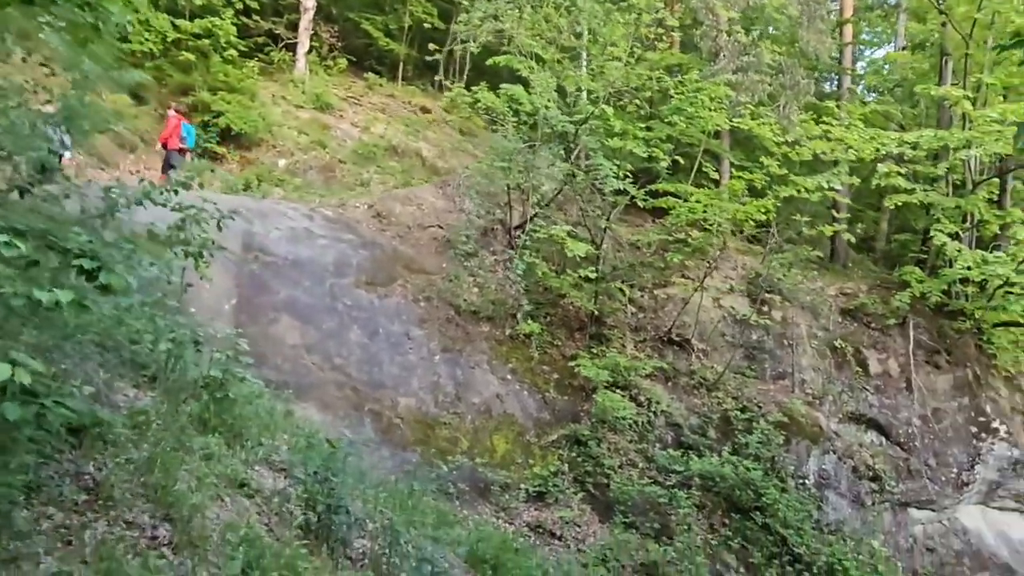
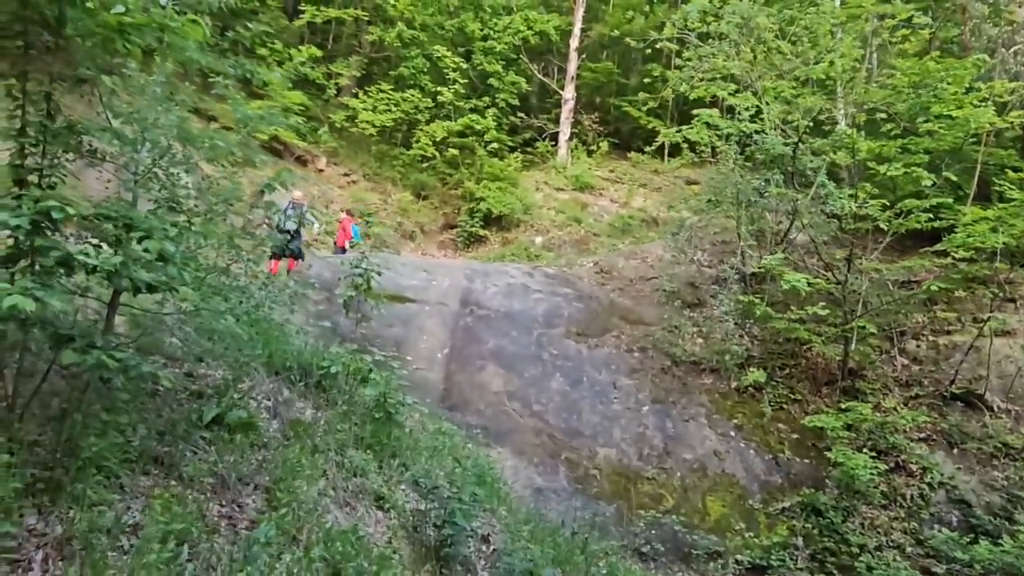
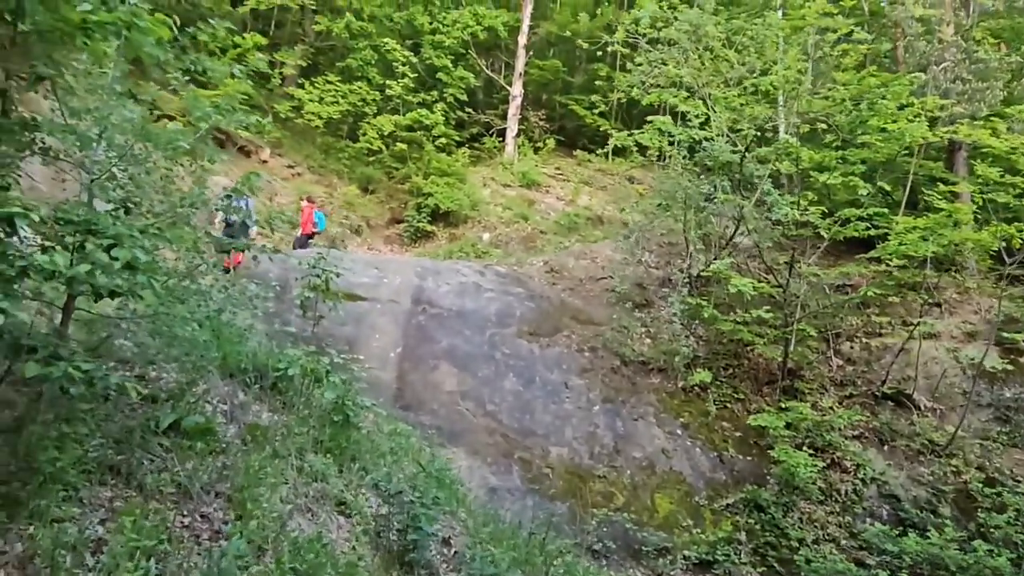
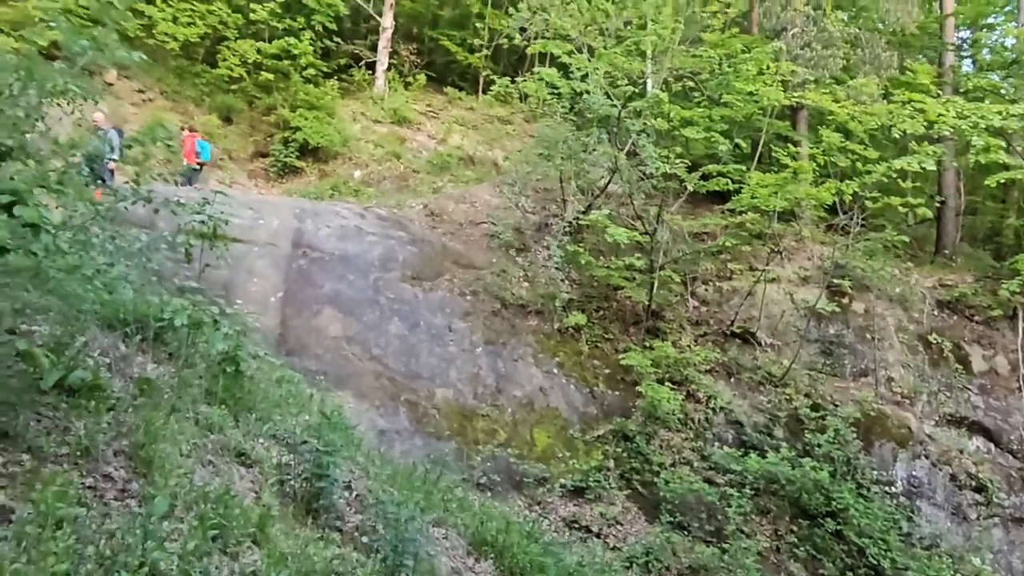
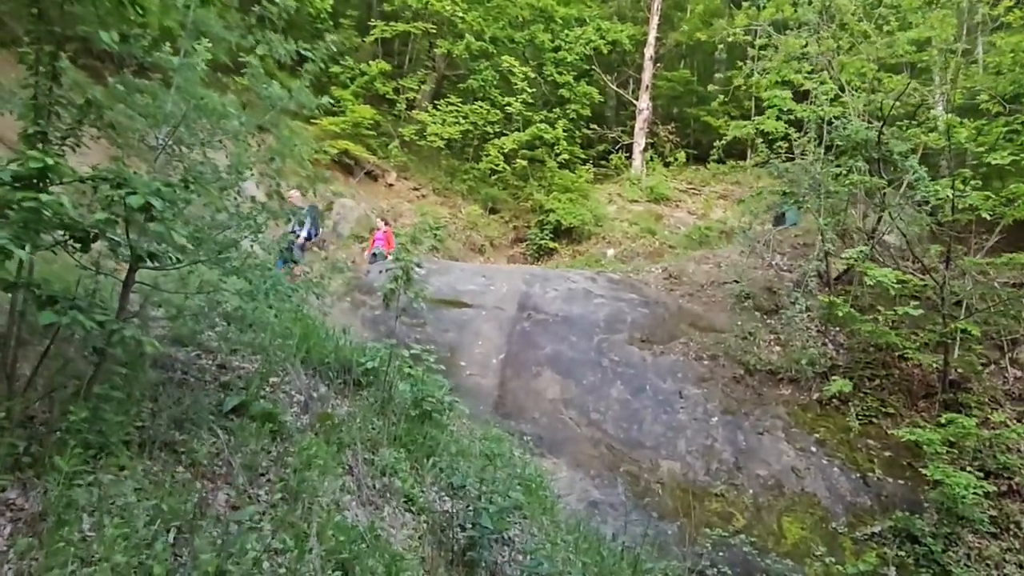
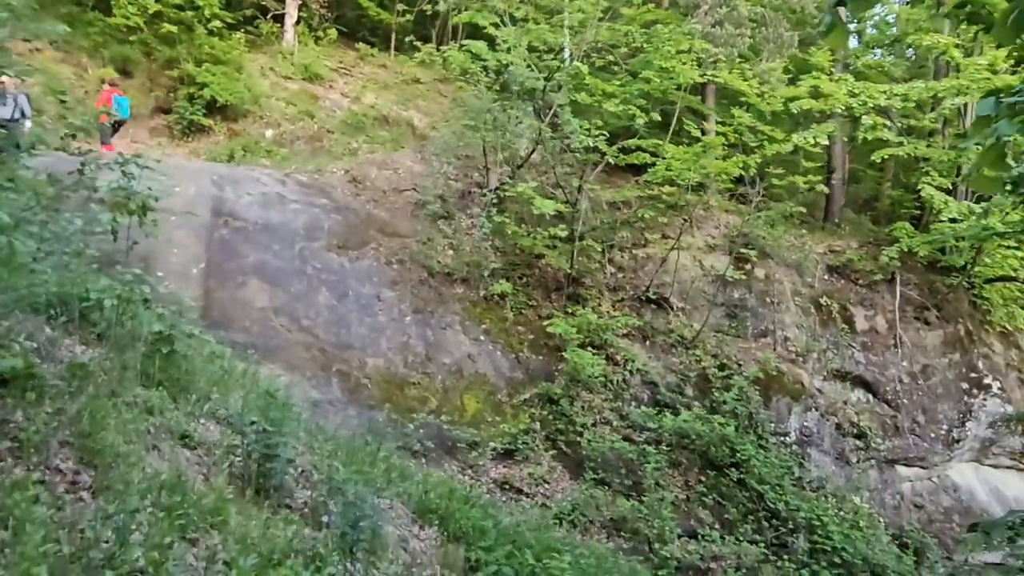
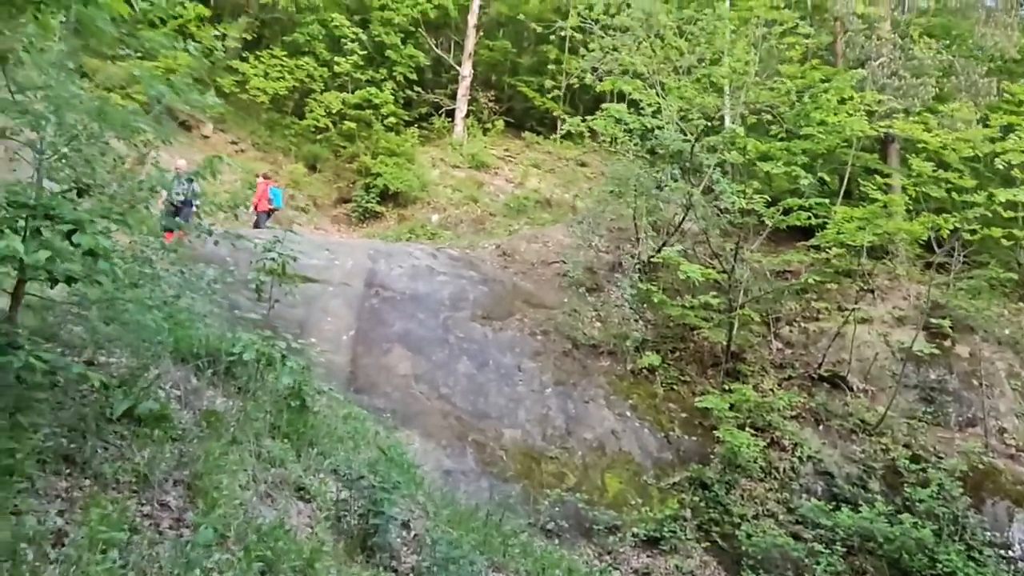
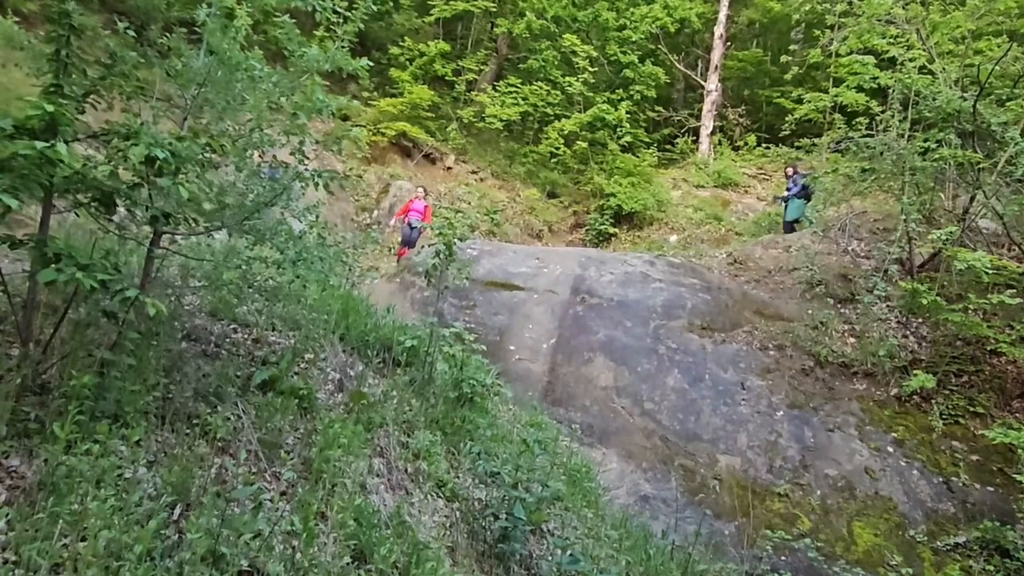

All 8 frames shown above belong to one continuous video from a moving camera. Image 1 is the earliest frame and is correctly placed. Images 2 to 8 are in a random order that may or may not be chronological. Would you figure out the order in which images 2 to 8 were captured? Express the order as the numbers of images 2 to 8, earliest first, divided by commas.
6, 4, 7, 3, 2, 5, 8
